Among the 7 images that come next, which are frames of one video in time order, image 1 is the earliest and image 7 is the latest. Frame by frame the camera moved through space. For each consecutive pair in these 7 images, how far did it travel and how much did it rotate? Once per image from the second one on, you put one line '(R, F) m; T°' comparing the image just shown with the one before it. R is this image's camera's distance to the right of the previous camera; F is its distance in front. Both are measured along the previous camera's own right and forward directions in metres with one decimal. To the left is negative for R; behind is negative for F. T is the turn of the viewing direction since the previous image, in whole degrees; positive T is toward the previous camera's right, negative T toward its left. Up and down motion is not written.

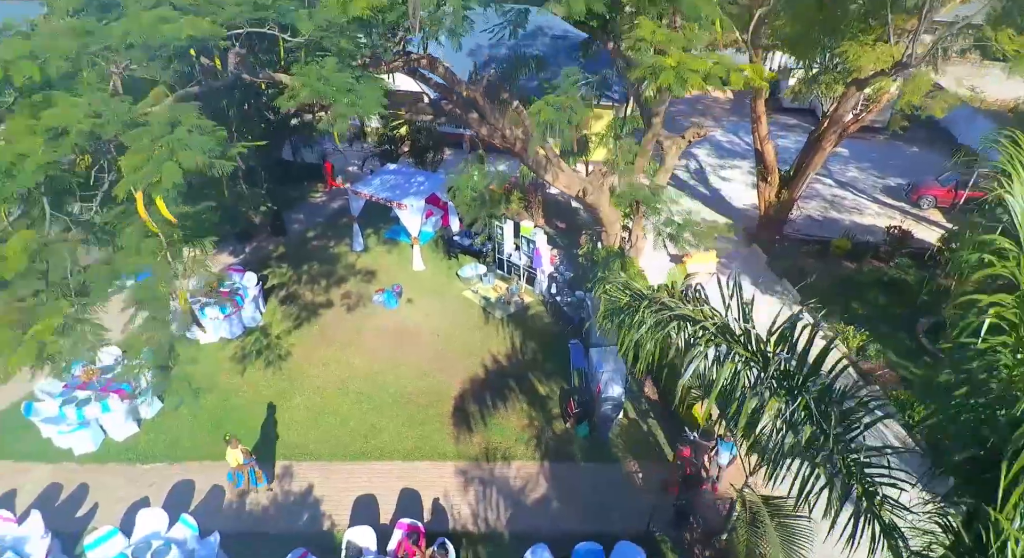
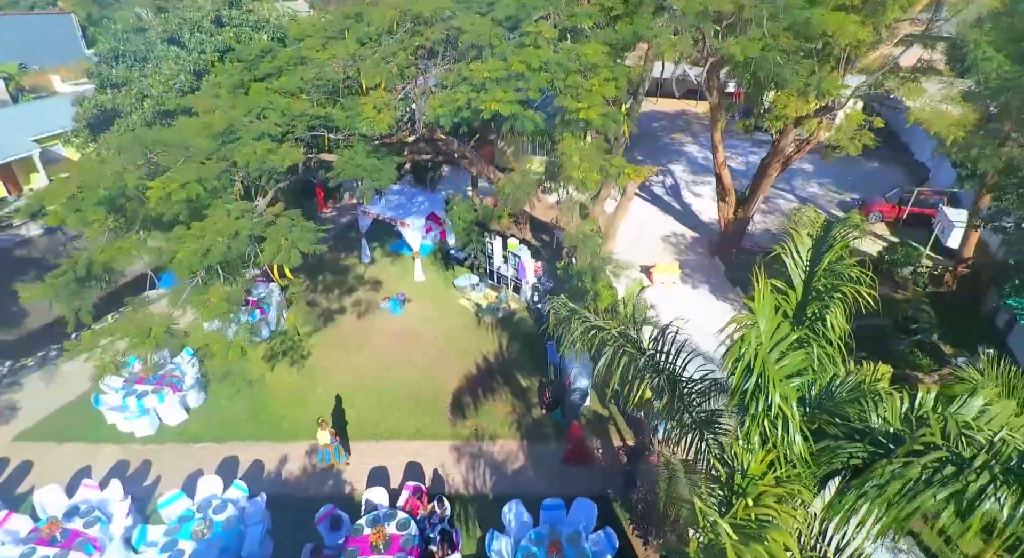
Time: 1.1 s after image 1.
(+0.3, -1.8) m; 0°
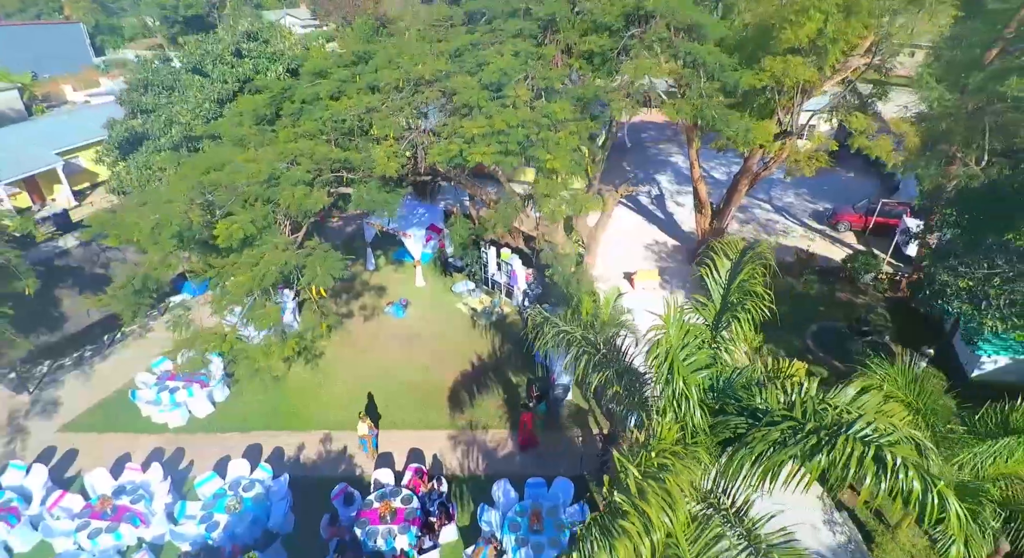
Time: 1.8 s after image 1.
(+0.2, -1.3) m; 0°
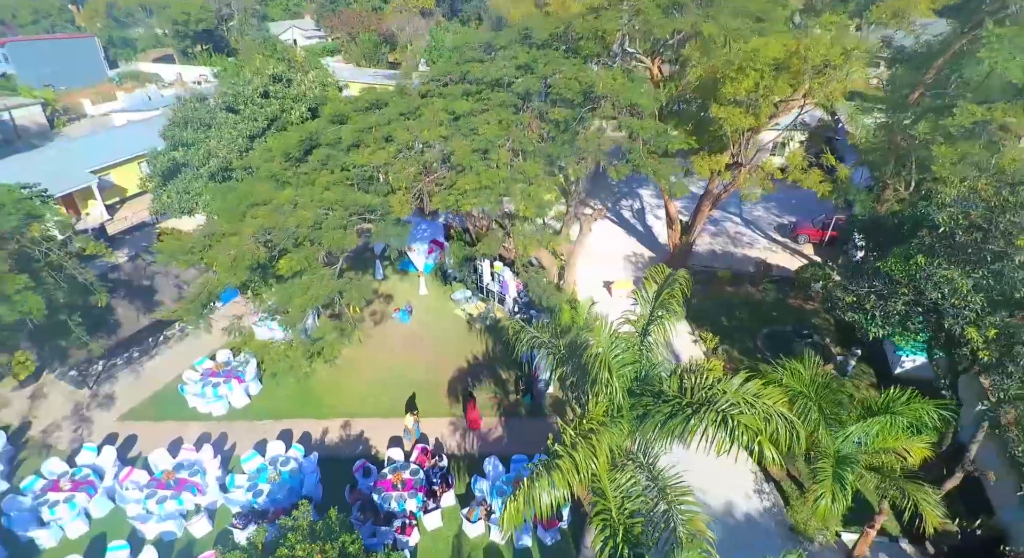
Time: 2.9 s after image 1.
(+0.3, -2.1) m; 0°
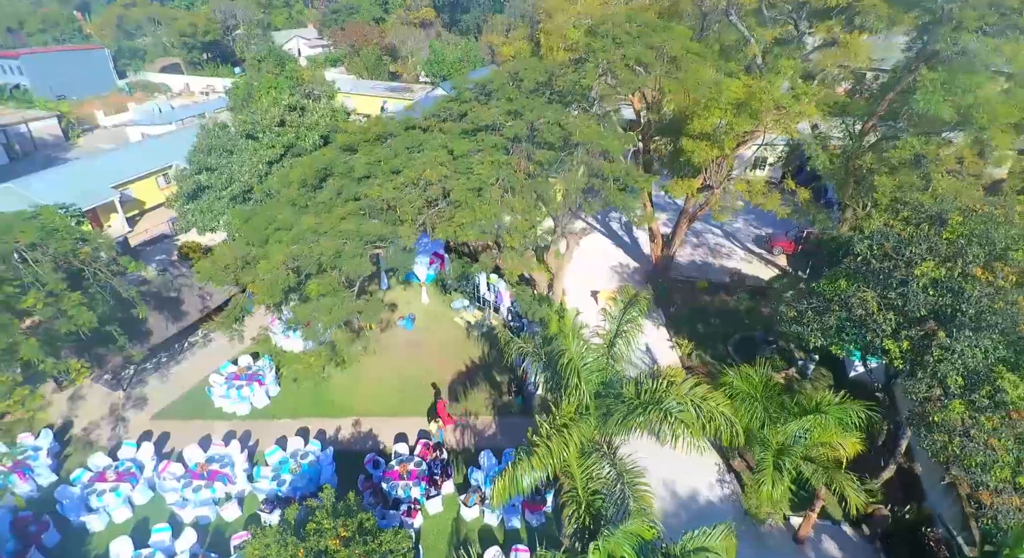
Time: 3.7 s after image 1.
(+0.2, -1.6) m; 0°
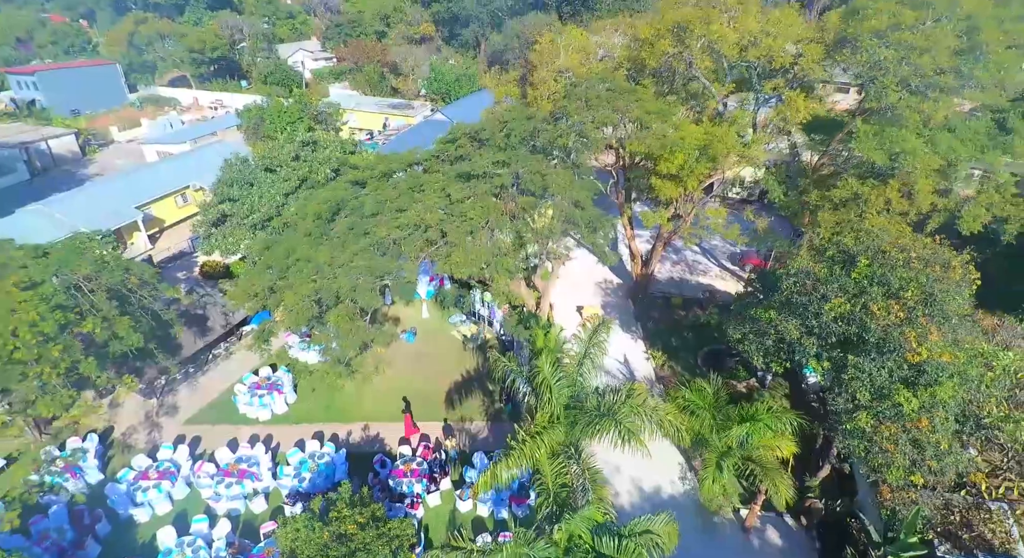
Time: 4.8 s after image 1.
(+0.3, -2.0) m; 0°
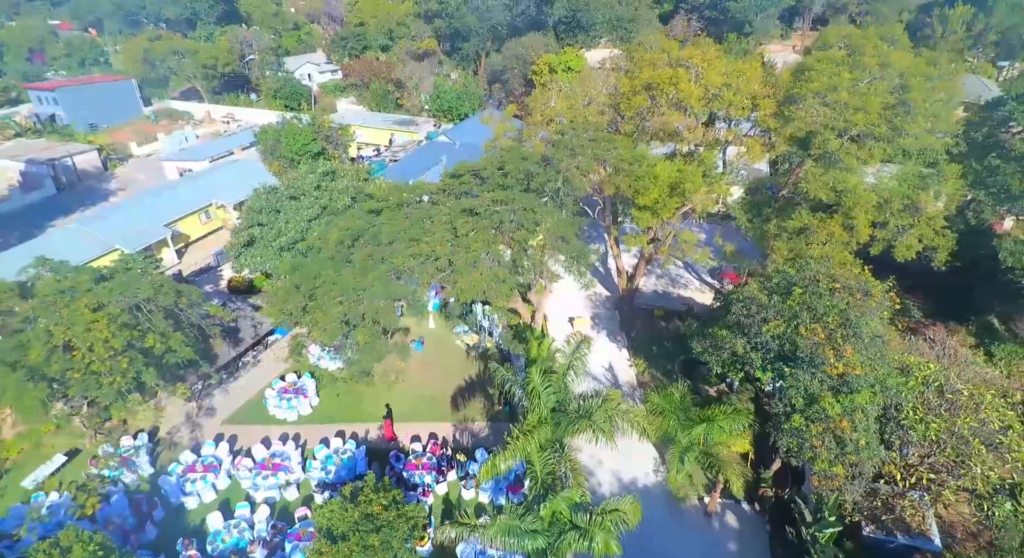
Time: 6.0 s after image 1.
(+0.1, -2.4) m; 0°
